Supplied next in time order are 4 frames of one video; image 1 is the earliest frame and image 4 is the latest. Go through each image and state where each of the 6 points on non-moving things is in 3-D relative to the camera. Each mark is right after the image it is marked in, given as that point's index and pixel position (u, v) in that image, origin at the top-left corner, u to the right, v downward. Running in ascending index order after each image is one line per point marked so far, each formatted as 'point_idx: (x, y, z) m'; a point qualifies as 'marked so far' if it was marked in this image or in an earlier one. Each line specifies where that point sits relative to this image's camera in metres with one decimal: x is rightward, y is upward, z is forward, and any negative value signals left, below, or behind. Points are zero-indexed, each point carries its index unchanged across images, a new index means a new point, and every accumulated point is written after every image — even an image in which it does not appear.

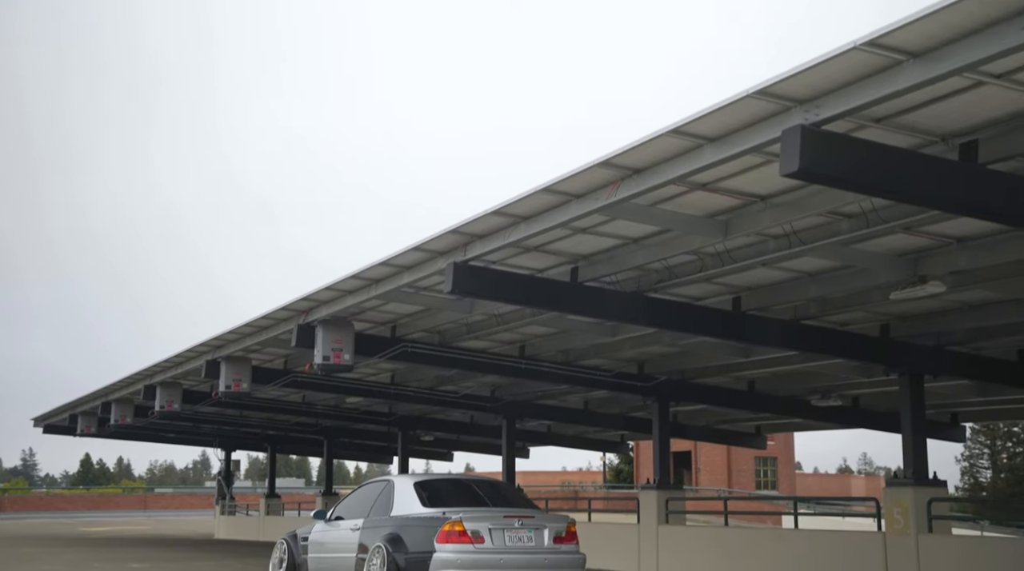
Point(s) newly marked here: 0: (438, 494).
0: (-0.9, -2.6, +13.1) m
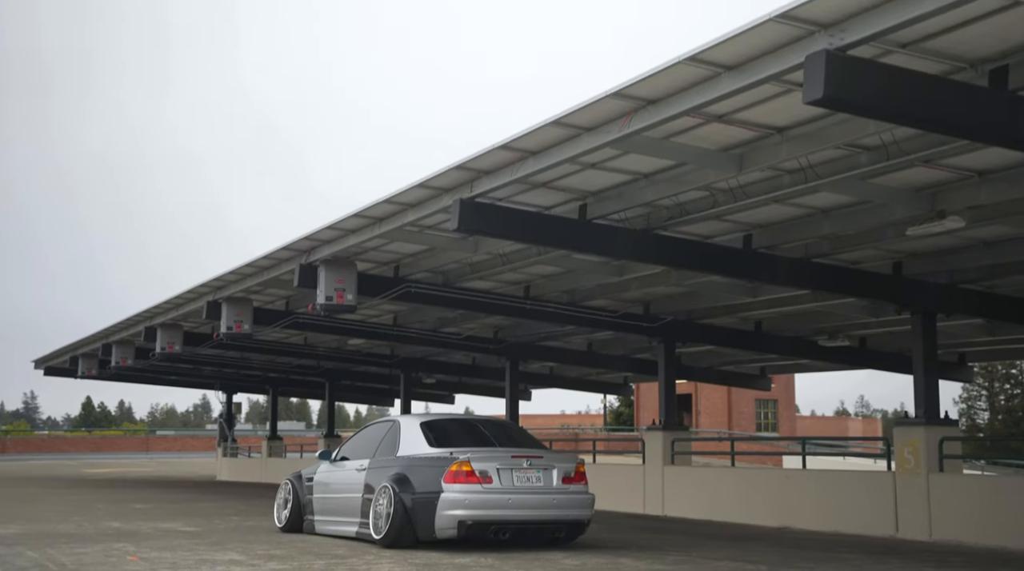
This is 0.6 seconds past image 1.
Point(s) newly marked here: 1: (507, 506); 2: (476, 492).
0: (-0.8, -1.9, +12.9) m
1: (-0.1, -2.5, +11.8) m
2: (-0.4, -2.3, +11.8) m
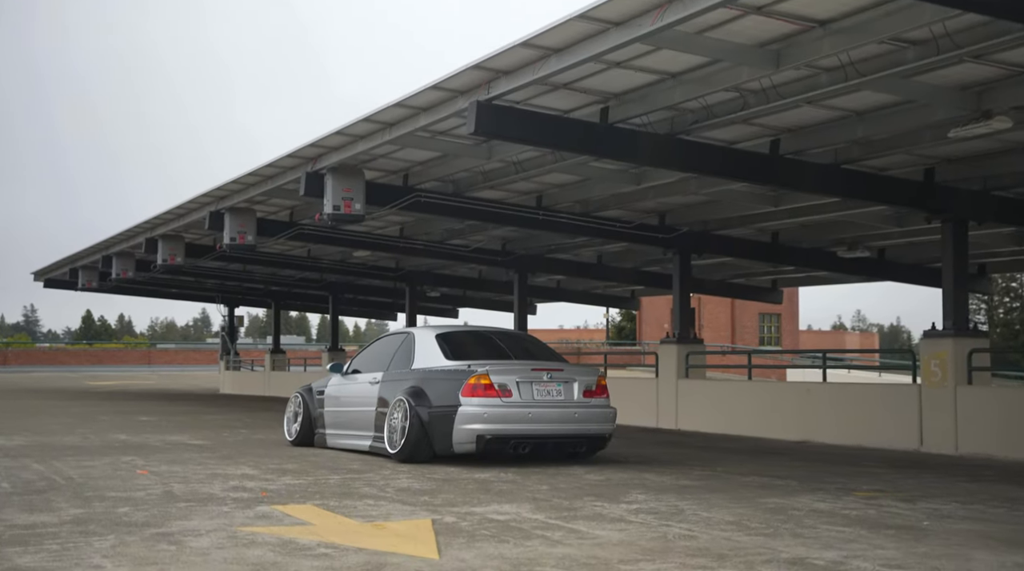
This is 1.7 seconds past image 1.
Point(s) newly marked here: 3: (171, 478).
0: (-0.6, -0.7, +12.5) m
1: (+0.2, -1.5, +11.4) m
2: (-0.2, -1.3, +11.4) m
3: (-3.4, -1.9, +10.4) m
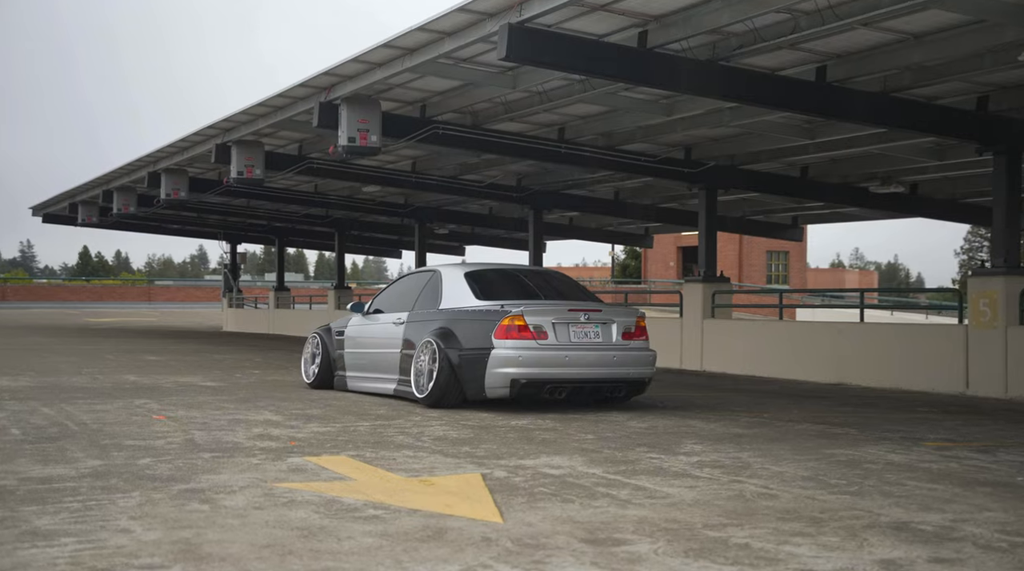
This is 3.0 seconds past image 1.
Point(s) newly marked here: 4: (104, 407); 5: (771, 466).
0: (-0.2, 0.0, +11.9) m
1: (+0.5, -0.8, +10.9) m
2: (+0.2, -0.7, +10.8) m
3: (-3.1, -1.3, +9.8) m
4: (-4.5, -1.3, +11.4) m
5: (+1.8, -1.2, +7.2) m
